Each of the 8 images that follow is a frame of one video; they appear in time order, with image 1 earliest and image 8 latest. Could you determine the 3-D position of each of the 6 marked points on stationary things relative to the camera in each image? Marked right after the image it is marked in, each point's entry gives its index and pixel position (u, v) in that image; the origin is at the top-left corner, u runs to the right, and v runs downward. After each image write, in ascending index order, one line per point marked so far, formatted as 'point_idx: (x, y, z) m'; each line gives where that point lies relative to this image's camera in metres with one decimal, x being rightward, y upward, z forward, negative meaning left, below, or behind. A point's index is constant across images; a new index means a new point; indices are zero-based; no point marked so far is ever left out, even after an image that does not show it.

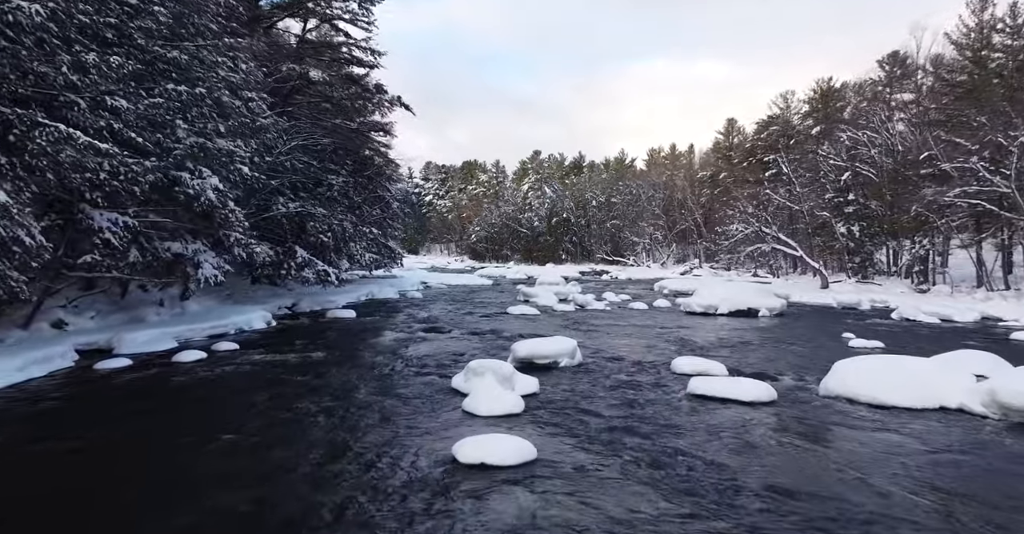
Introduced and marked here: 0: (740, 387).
0: (+3.4, -1.8, +9.3) m
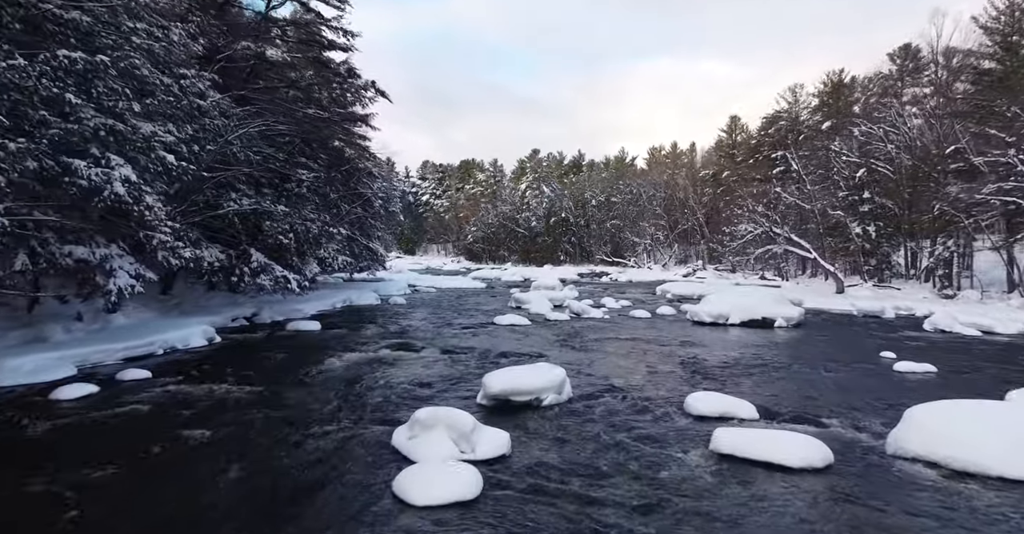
0: (+3.0, -2.0, +7.0) m
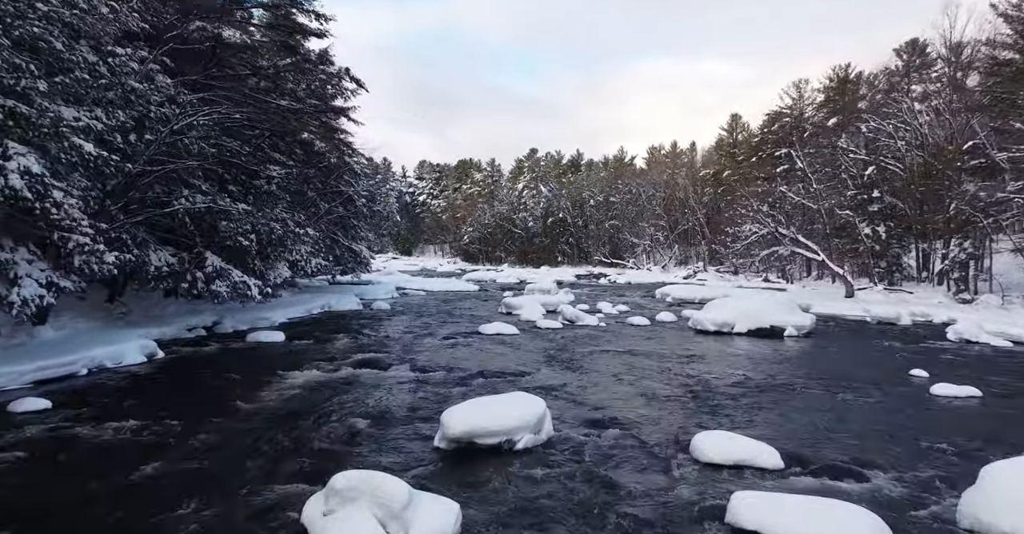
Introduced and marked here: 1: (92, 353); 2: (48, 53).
0: (+2.6, -2.1, +5.3) m
1: (-7.7, -1.6, +11.4) m
2: (-7.4, +3.4, +9.9) m
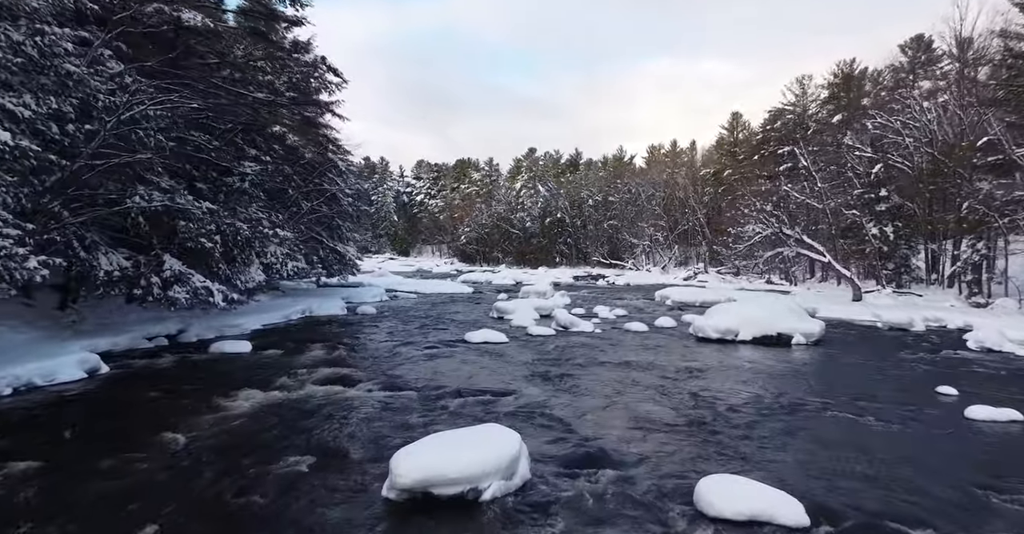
0: (+2.3, -2.2, +4.1) m
1: (-8.0, -1.7, +10.1) m
2: (-7.7, +3.3, +8.7) m
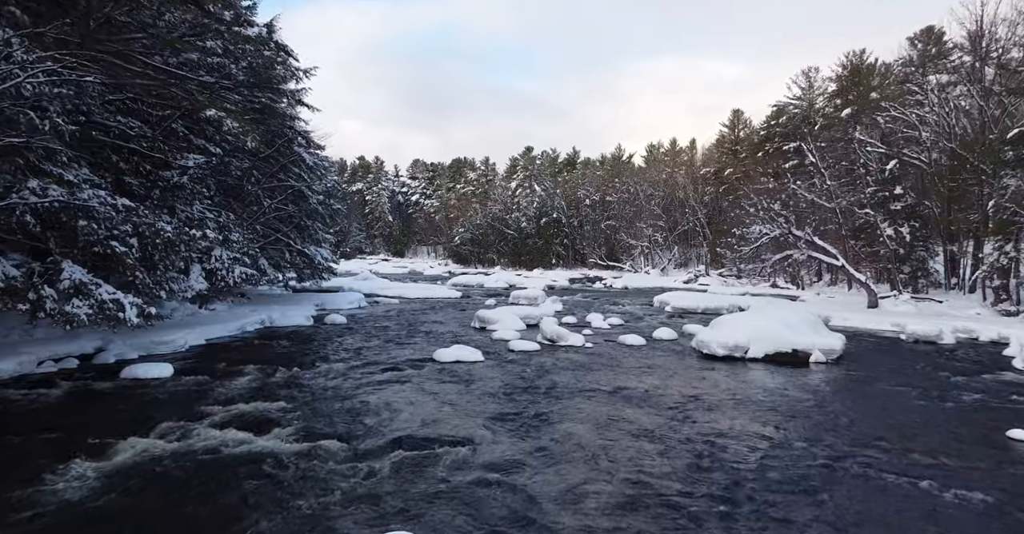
0: (+1.7, -2.4, +1.8) m
1: (-8.6, -1.8, +7.8) m
2: (-8.3, +3.1, +6.3) m
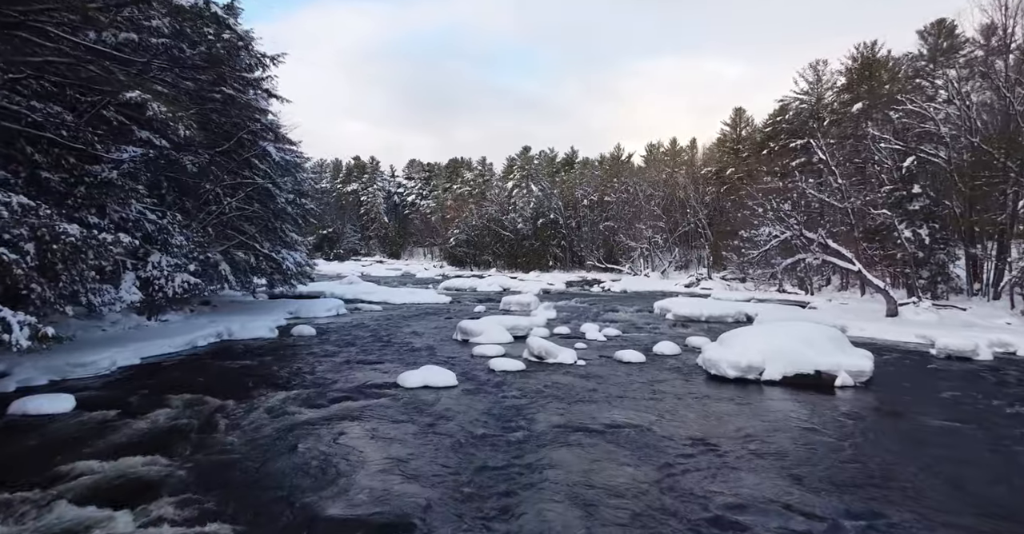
0: (+1.3, -2.5, -0.3) m
1: (-9.1, -2.0, +5.7) m
2: (-8.7, +3.0, +4.3) m
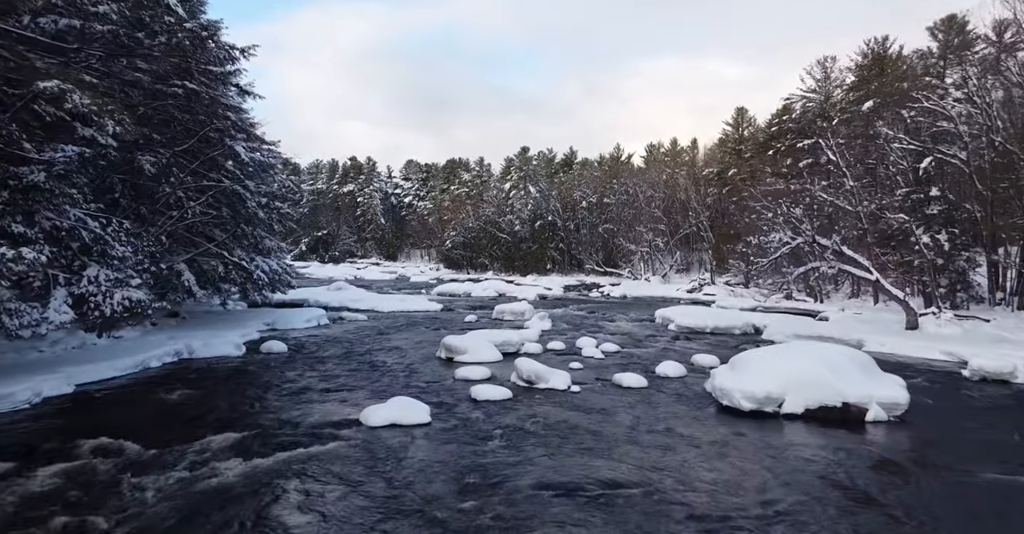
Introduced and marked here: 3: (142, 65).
0: (+0.9, -2.8, -2.1) m
1: (-9.4, -2.3, +4.0) m
2: (-9.1, +2.6, +2.5) m
3: (-9.7, +5.4, +16.6) m
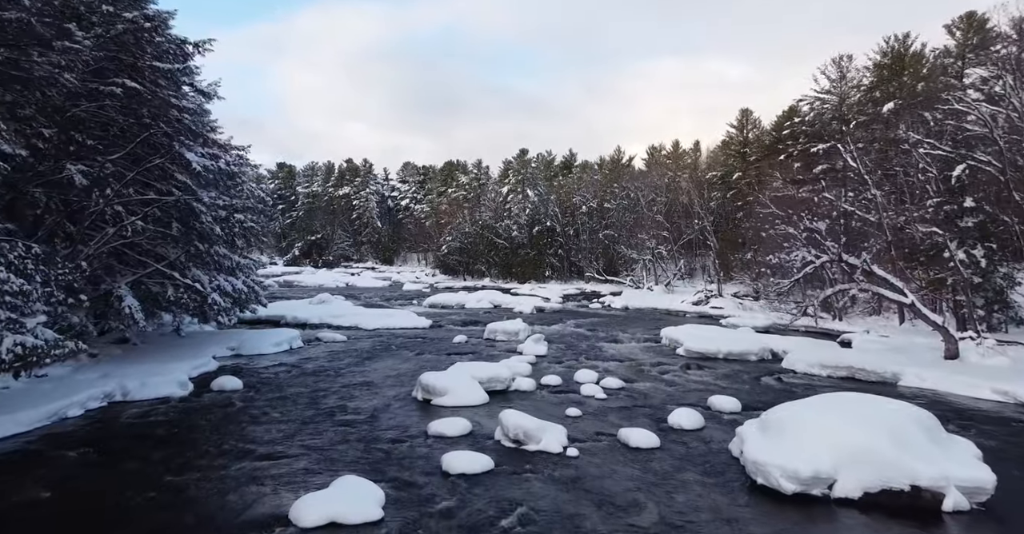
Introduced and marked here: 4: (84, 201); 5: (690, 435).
0: (+0.6, -3.5, -4.5) m
1: (-9.7, -3.0, +1.5) m
2: (-9.4, +2.0, +0.1) m
3: (-10.0, +4.7, +14.1) m
4: (-10.7, +1.6, +15.5) m
5: (+3.6, -3.4, +12.4) m
